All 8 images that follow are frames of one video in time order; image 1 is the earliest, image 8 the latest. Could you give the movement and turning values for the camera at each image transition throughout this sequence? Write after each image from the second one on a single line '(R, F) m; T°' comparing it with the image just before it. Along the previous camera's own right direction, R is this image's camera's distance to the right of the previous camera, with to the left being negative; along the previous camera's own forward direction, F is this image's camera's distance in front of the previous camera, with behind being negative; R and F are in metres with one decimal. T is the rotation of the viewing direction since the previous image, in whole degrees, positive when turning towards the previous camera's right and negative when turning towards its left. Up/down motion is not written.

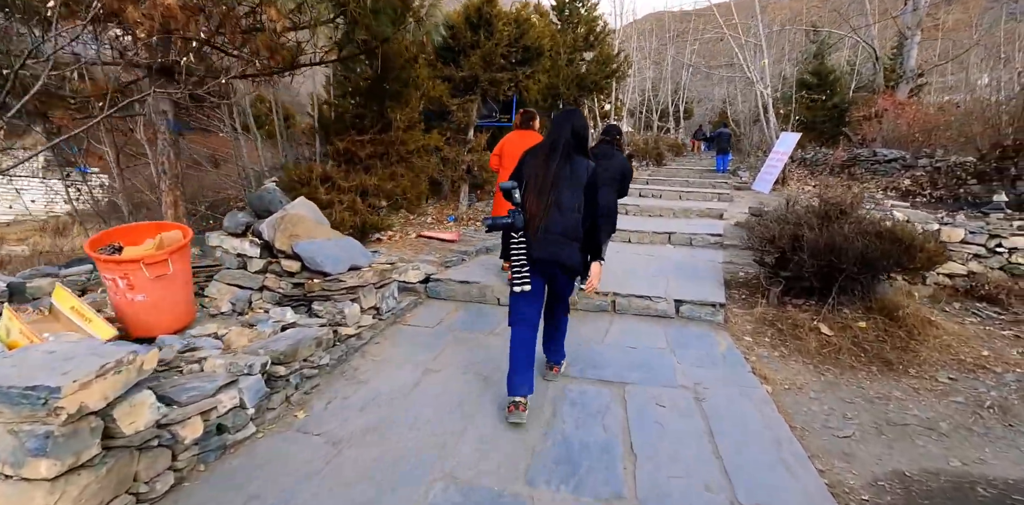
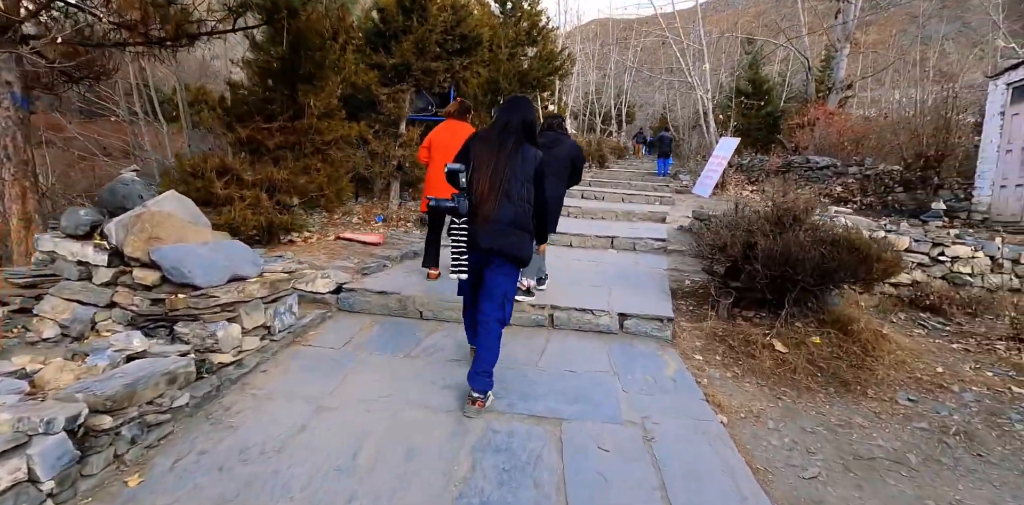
(+0.2, +0.6) m; +6°
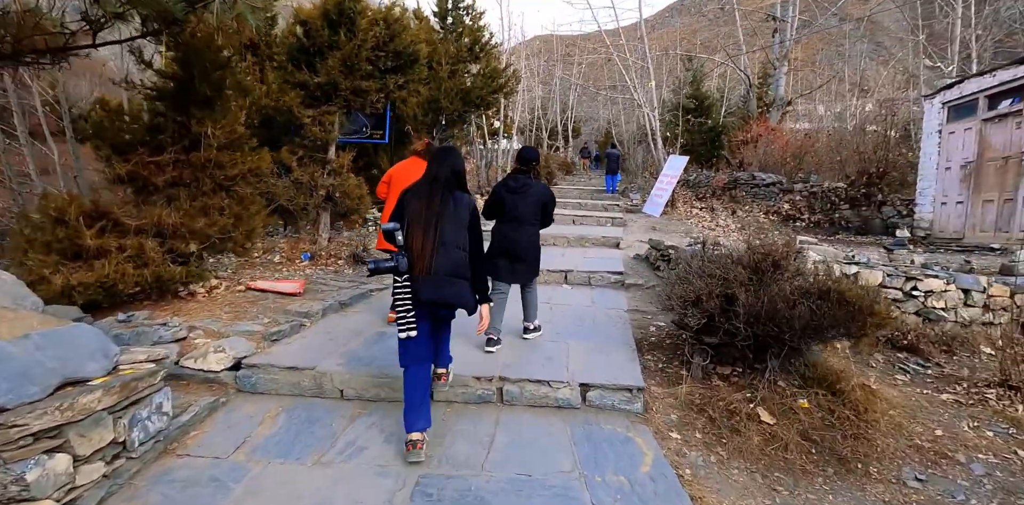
(+0.1, +0.6) m; +6°
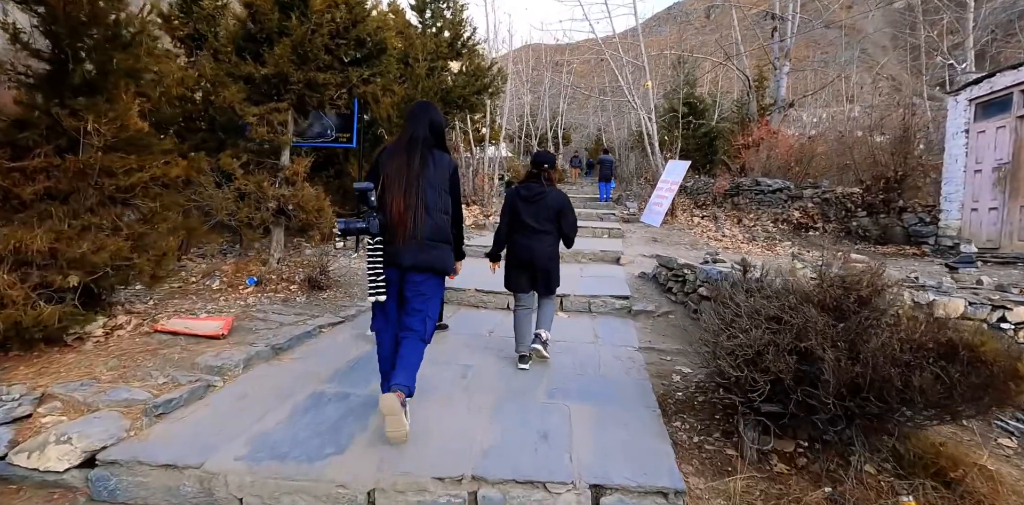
(+0.1, +1.0) m; +1°
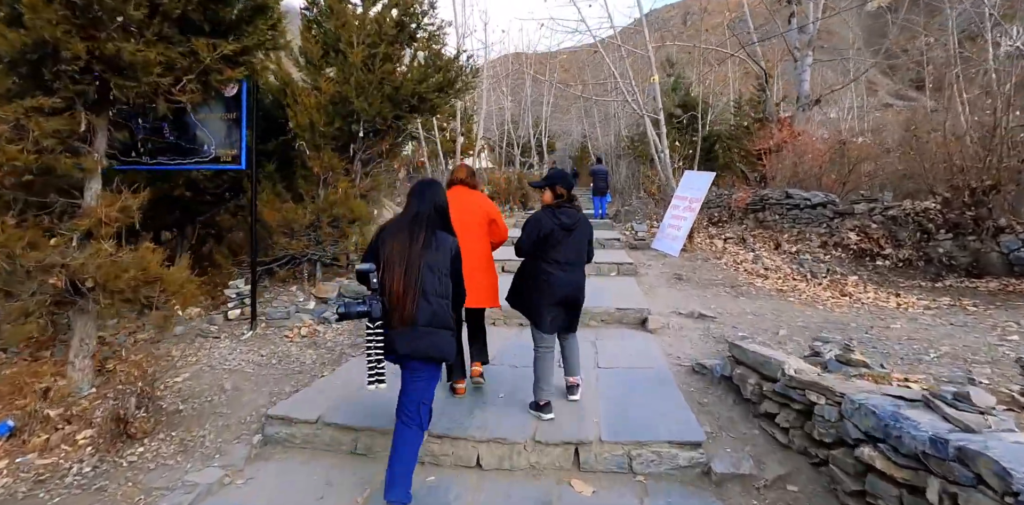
(+0.1, +2.5) m; +2°
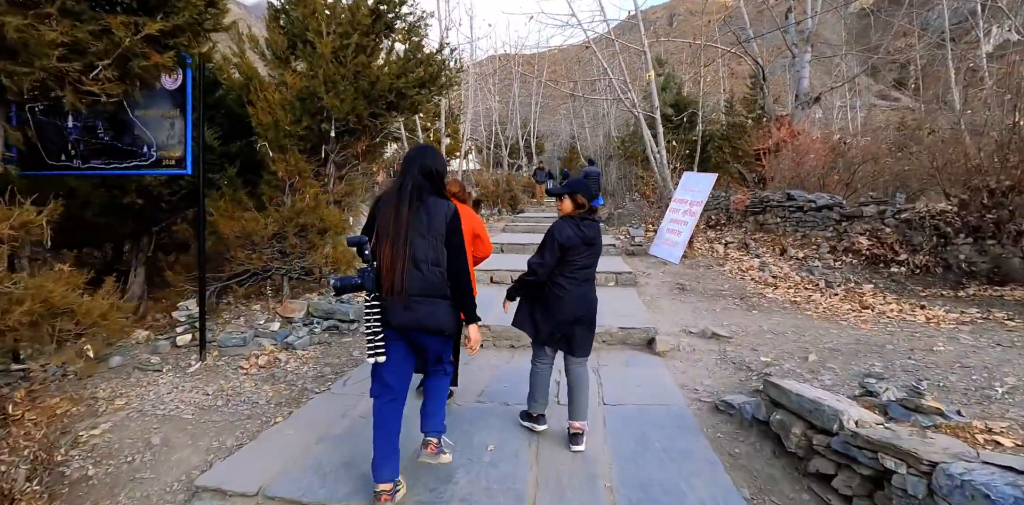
(0.0, +0.6) m; +1°
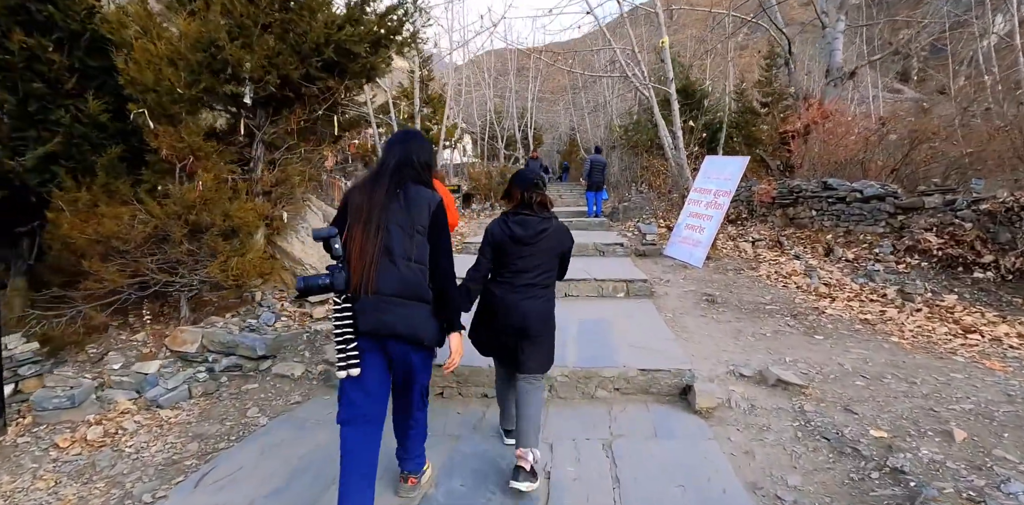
(+0.2, +1.5) m; 0°
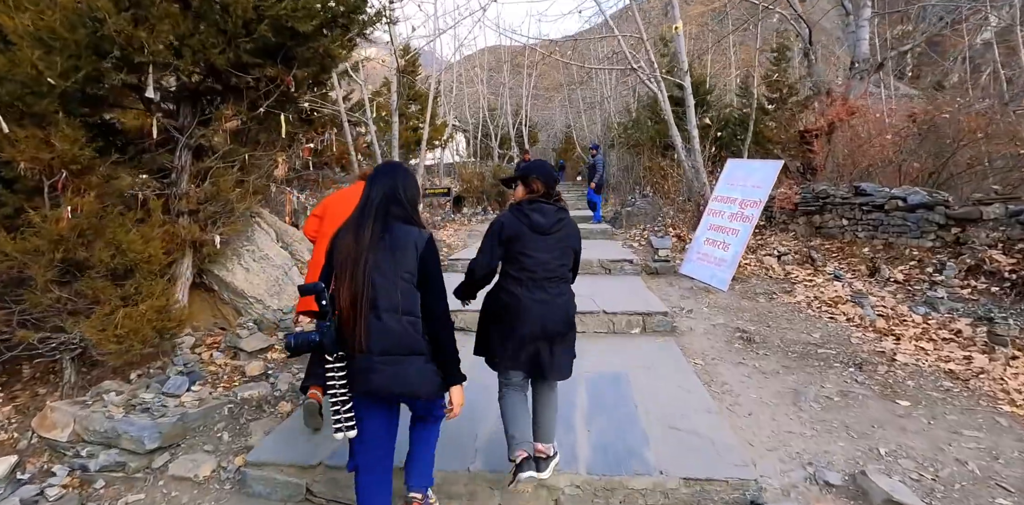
(0.0, +1.0) m; +1°
